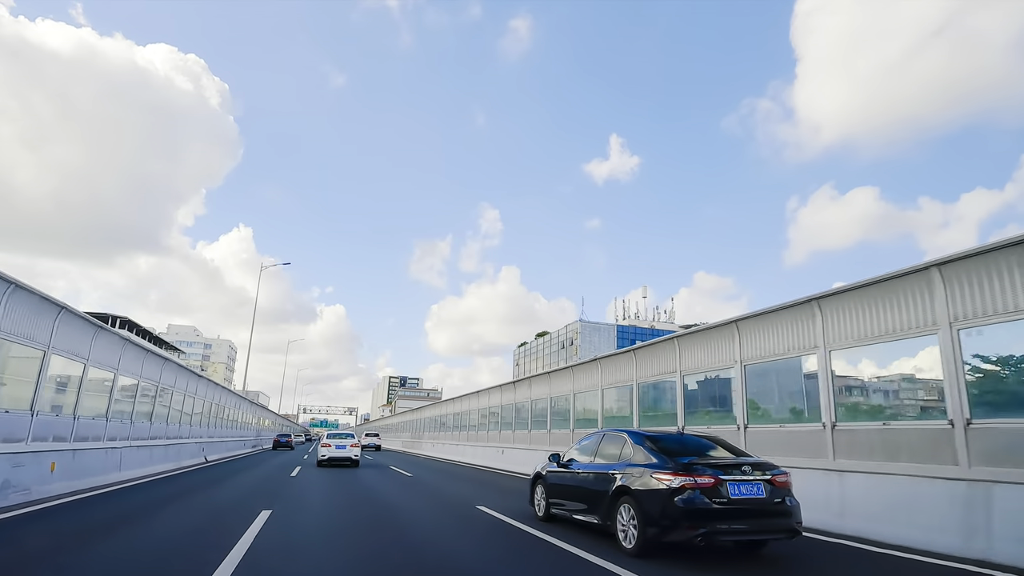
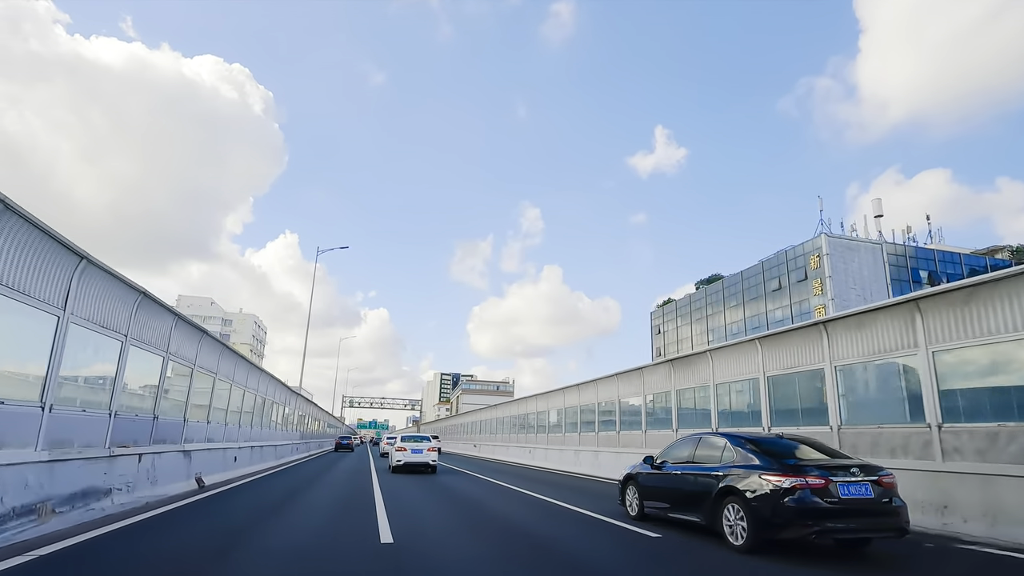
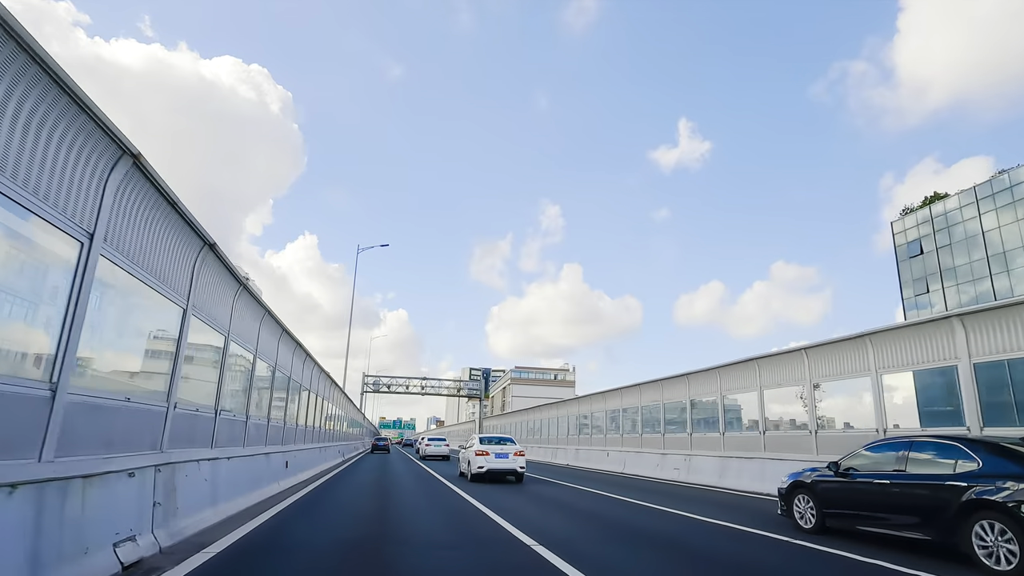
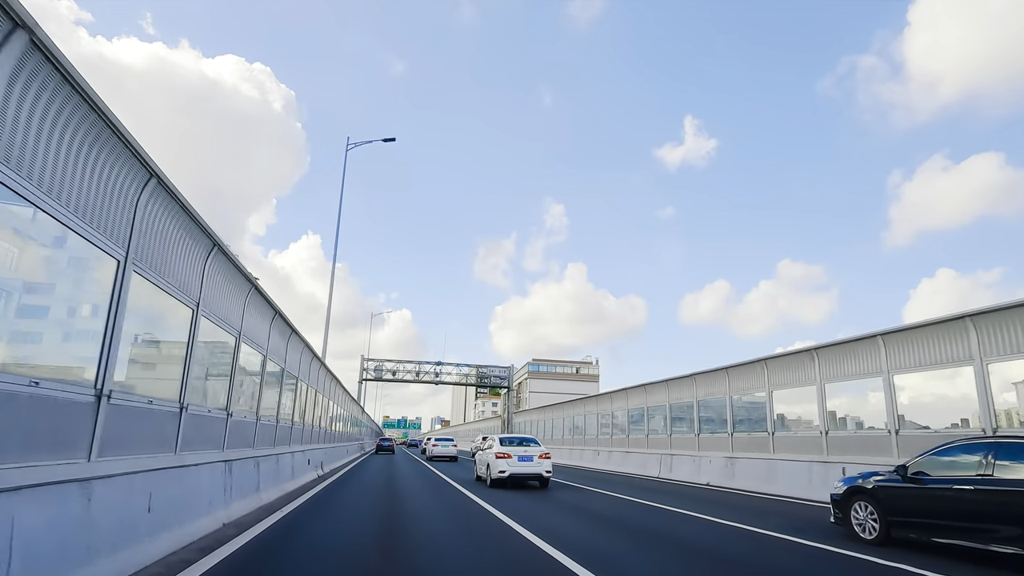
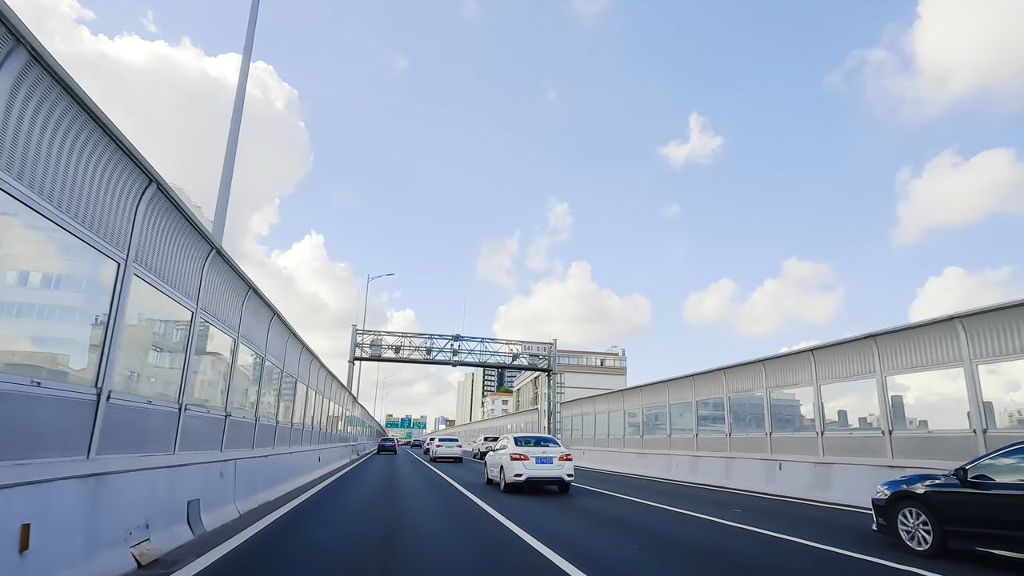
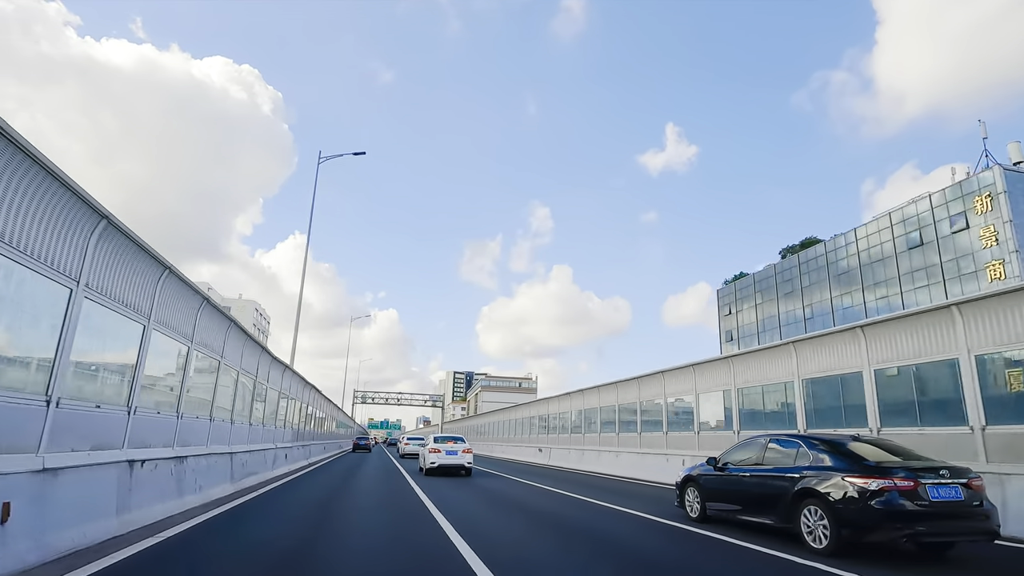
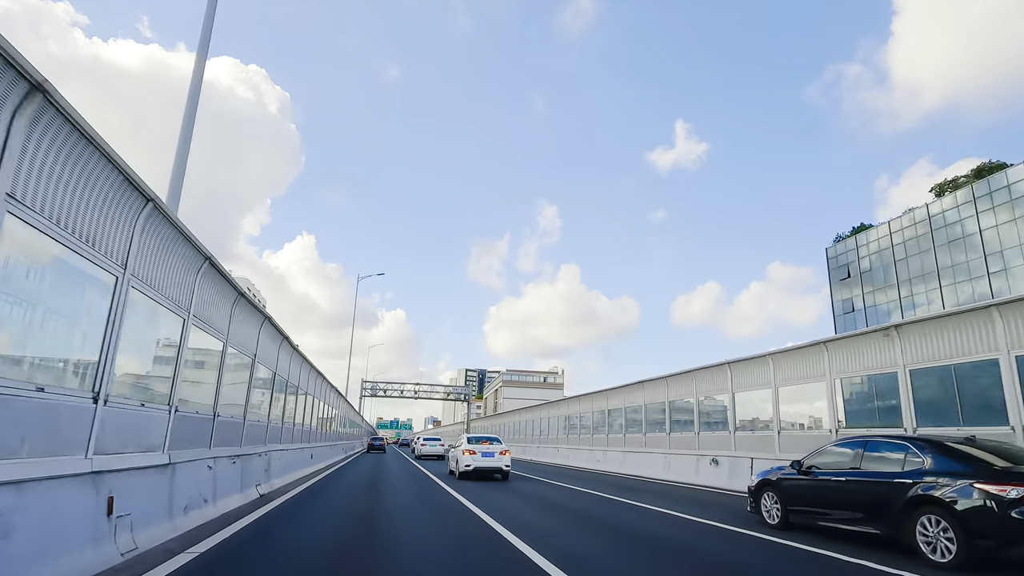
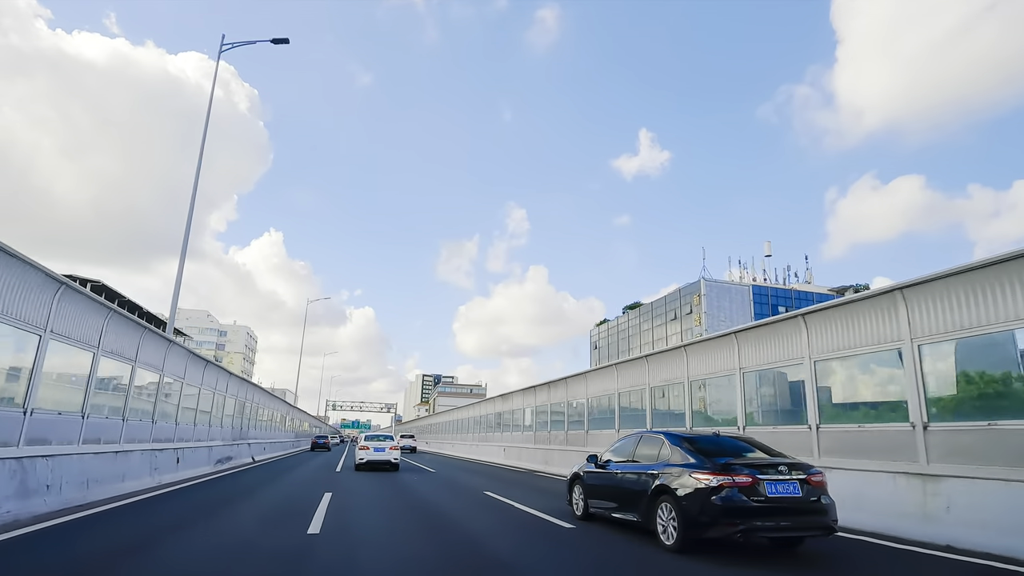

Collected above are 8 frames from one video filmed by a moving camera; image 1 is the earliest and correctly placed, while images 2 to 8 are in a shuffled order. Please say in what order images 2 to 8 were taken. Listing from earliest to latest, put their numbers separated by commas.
8, 2, 6, 7, 3, 4, 5
